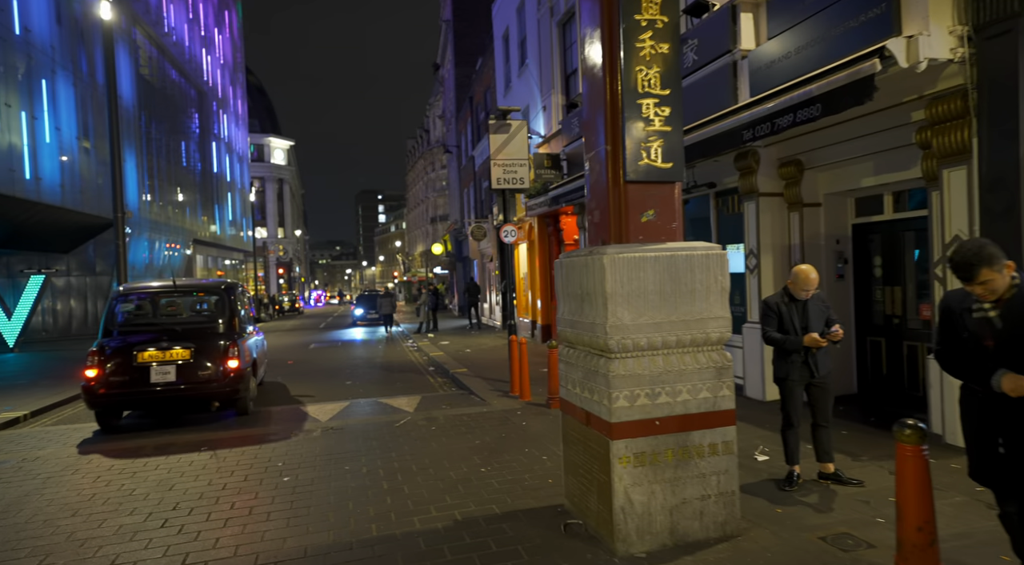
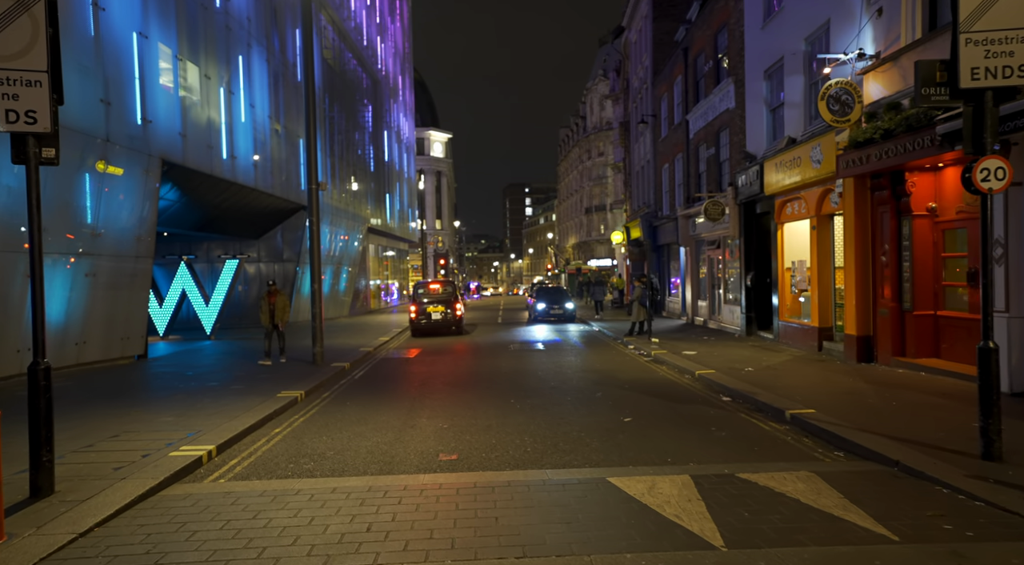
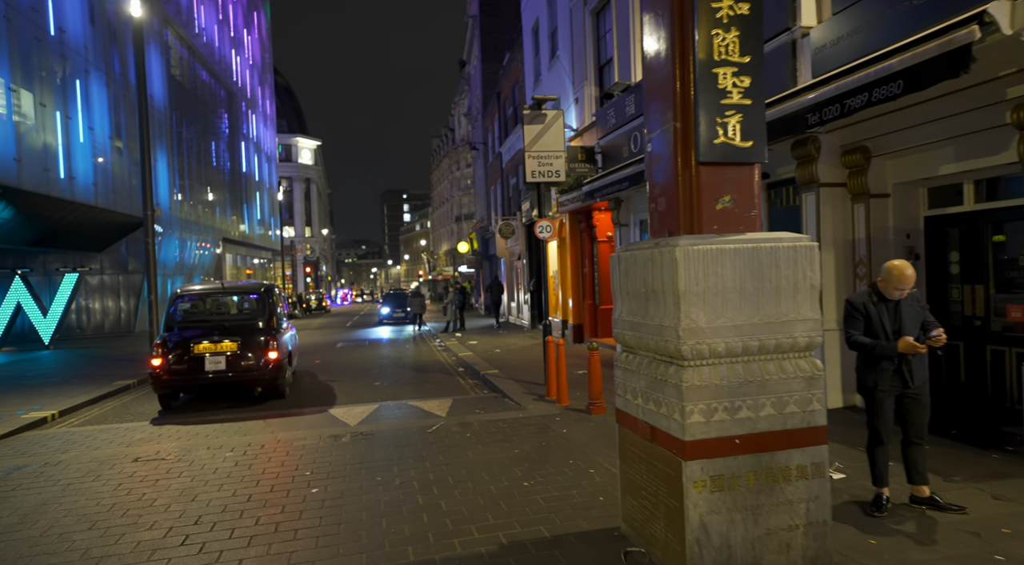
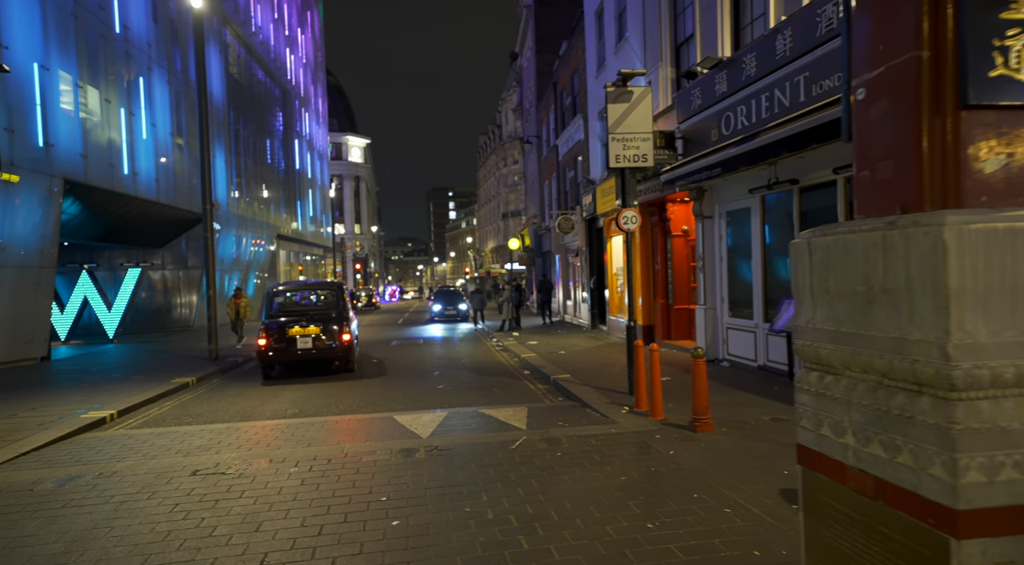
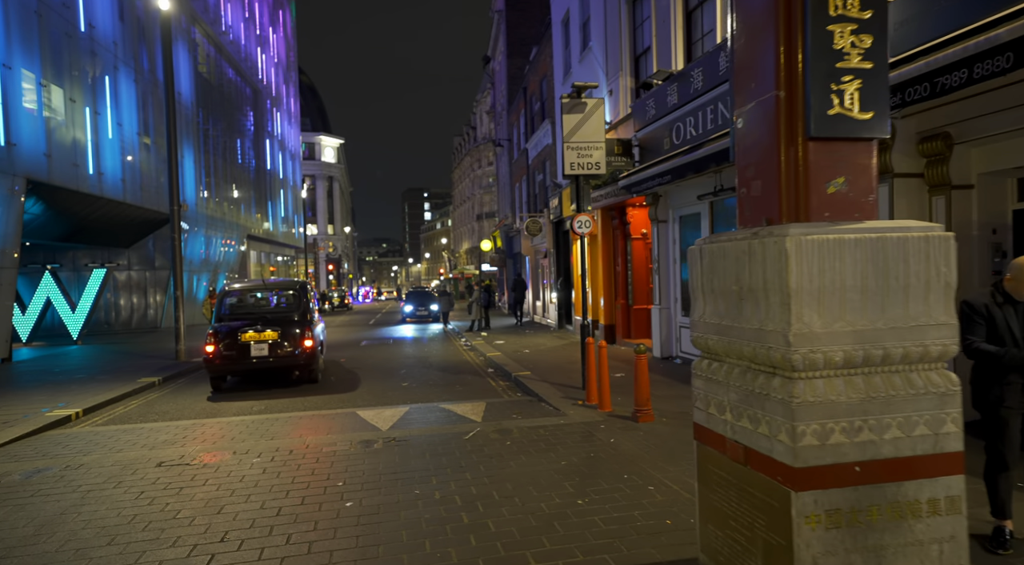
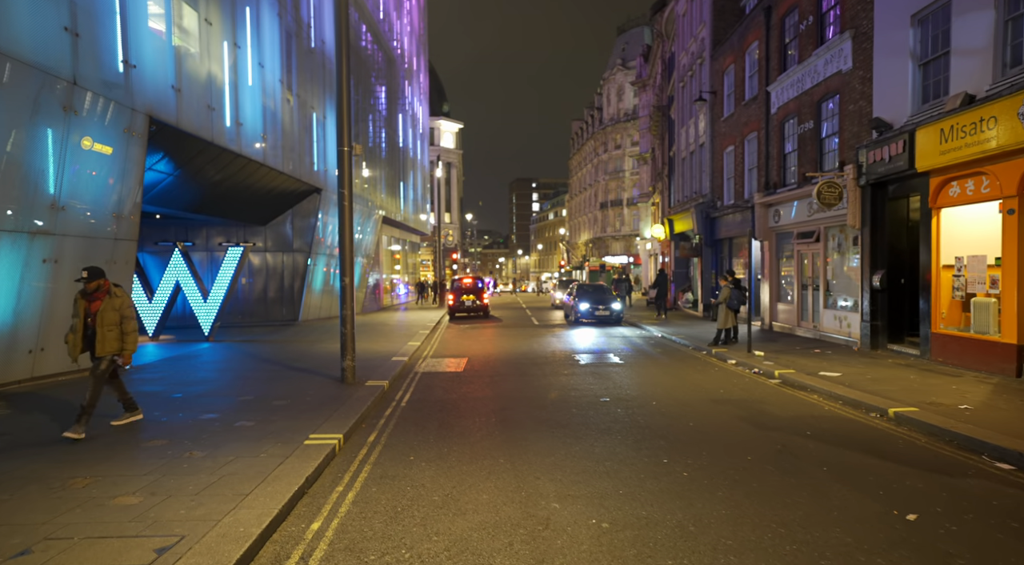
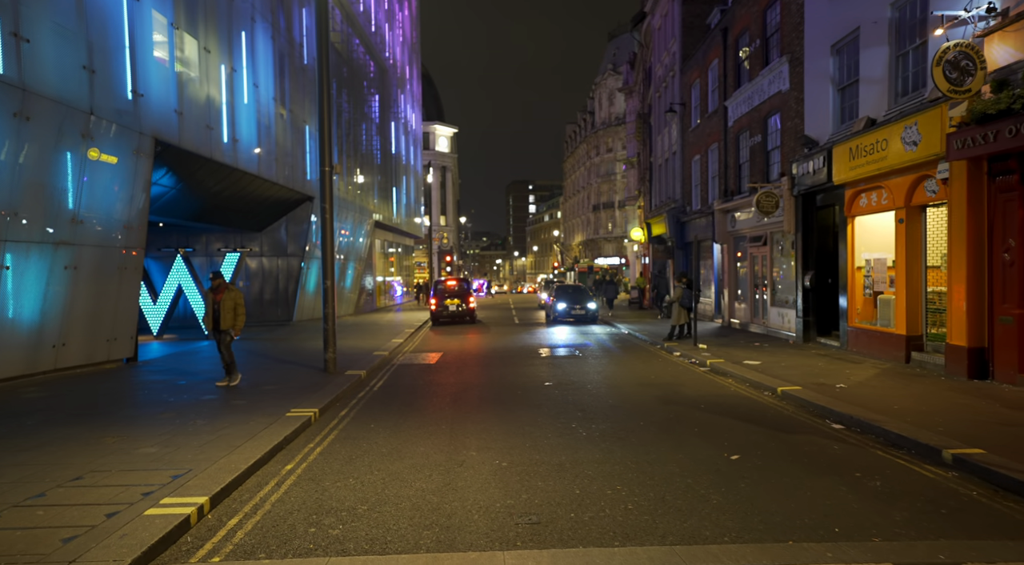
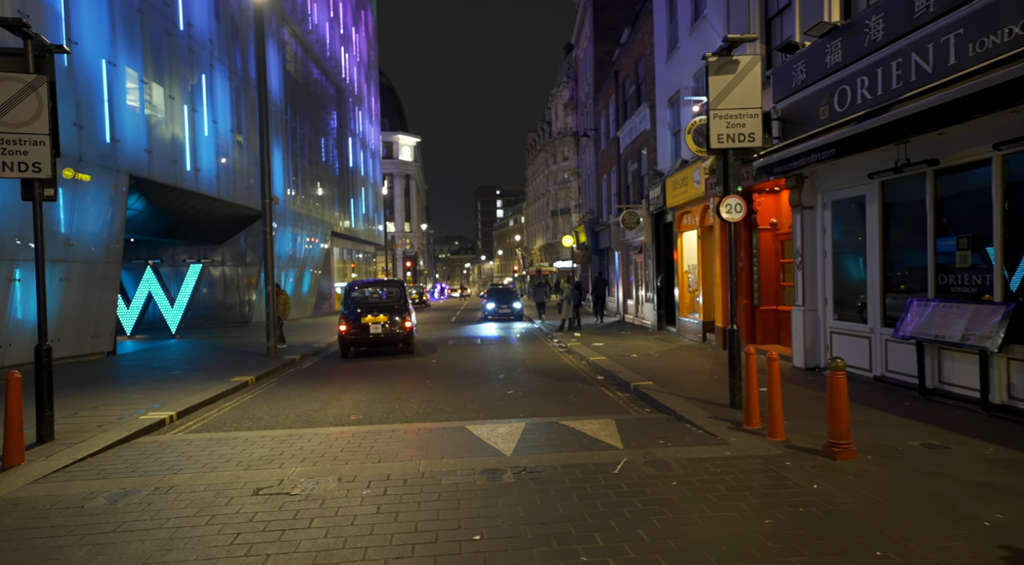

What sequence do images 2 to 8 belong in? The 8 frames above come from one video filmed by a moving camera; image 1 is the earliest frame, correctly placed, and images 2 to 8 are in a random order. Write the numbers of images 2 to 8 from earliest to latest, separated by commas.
3, 5, 4, 8, 2, 7, 6
